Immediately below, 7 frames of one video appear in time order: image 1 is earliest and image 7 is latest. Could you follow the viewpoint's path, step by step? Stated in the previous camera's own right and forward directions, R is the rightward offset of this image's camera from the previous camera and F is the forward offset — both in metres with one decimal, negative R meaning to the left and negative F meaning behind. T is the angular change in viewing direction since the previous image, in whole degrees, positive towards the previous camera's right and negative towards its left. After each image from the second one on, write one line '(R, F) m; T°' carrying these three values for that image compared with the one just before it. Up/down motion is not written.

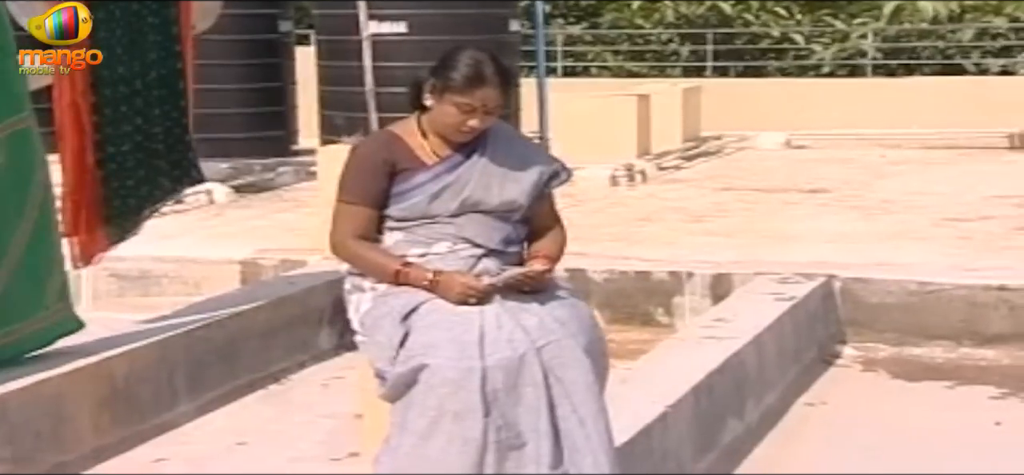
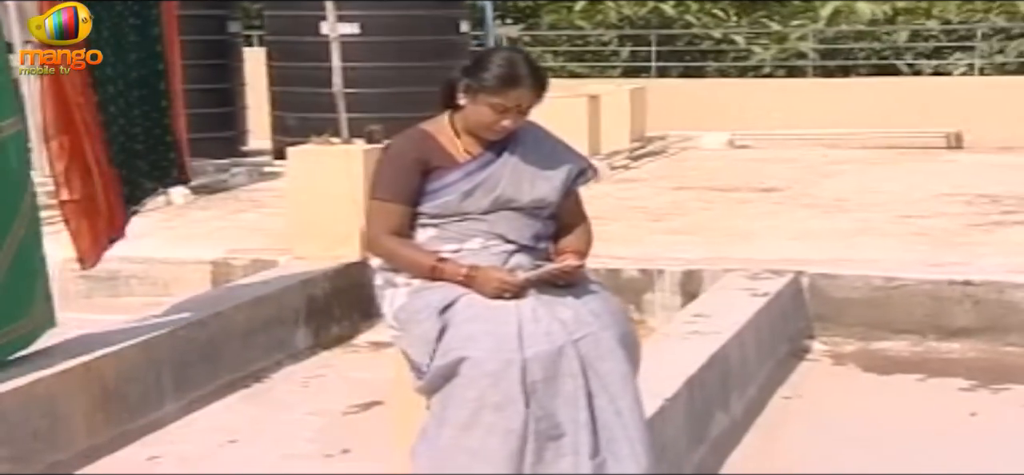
(-0.4, -0.1) m; +4°
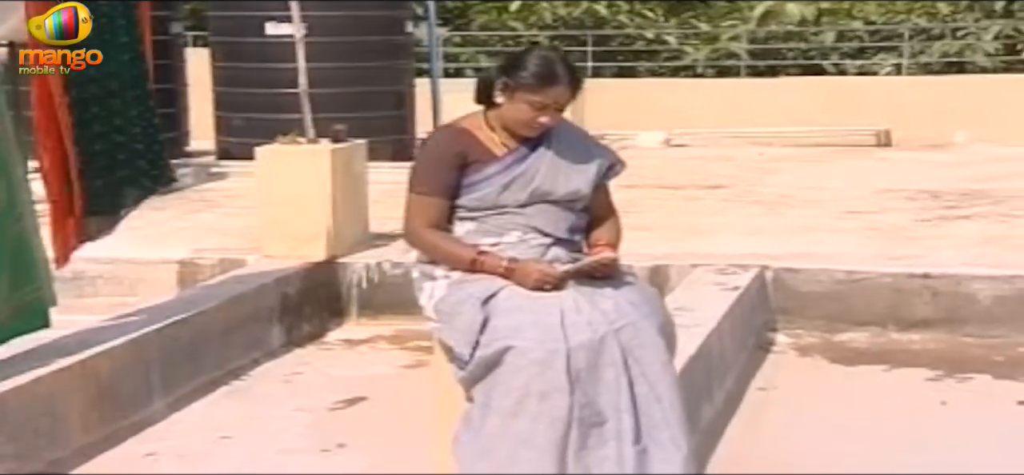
(-0.4, -0.1) m; +5°
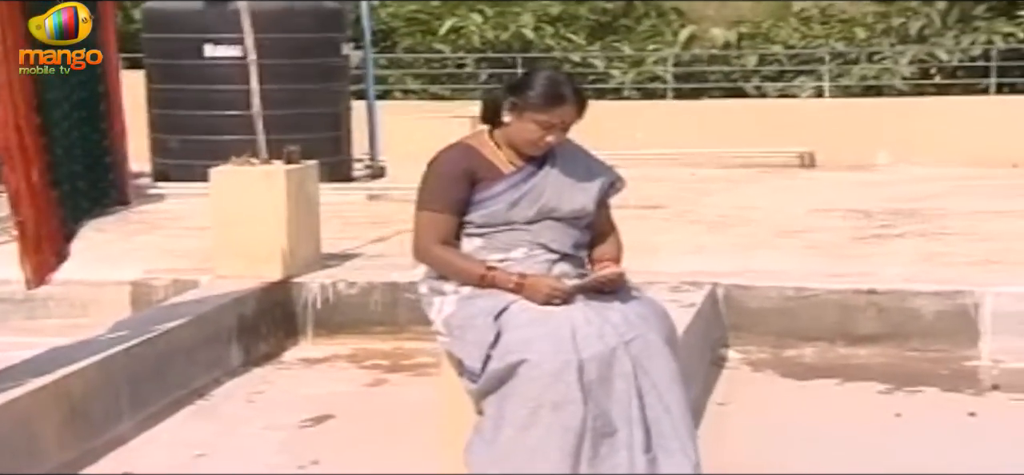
(-0.4, -0.1) m; +4°
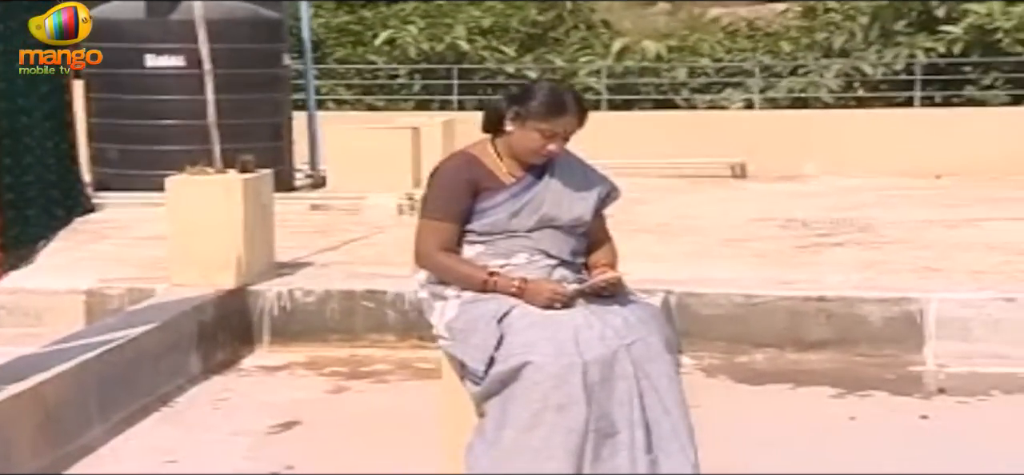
(-0.3, -0.1) m; +4°
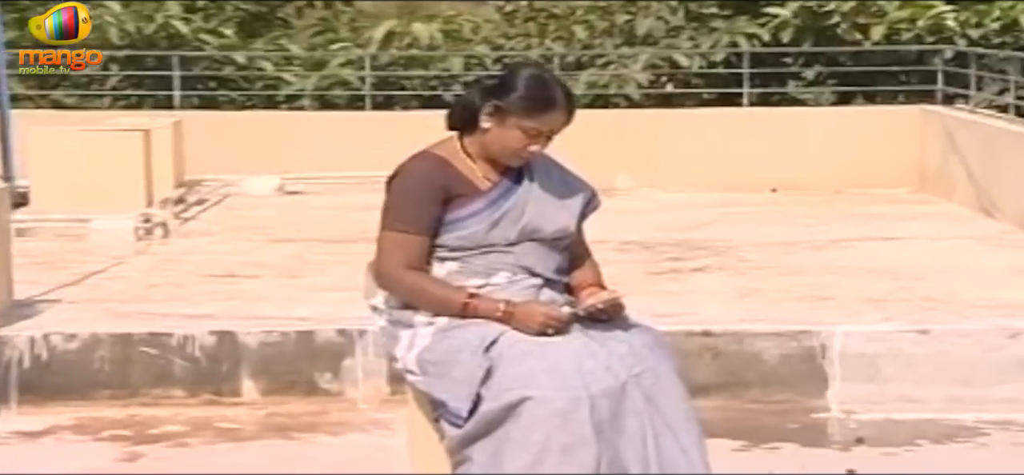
(-0.9, +1.4) m; +14°
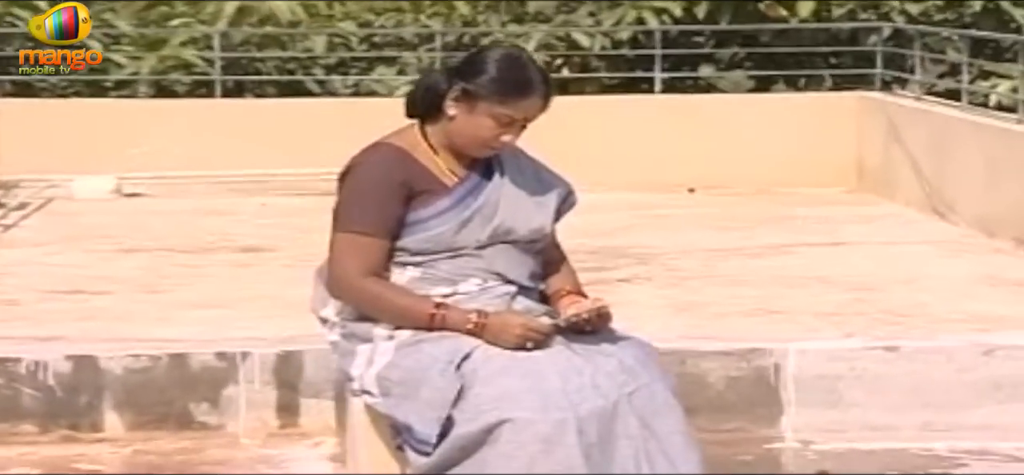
(-0.4, +0.9) m; +7°
